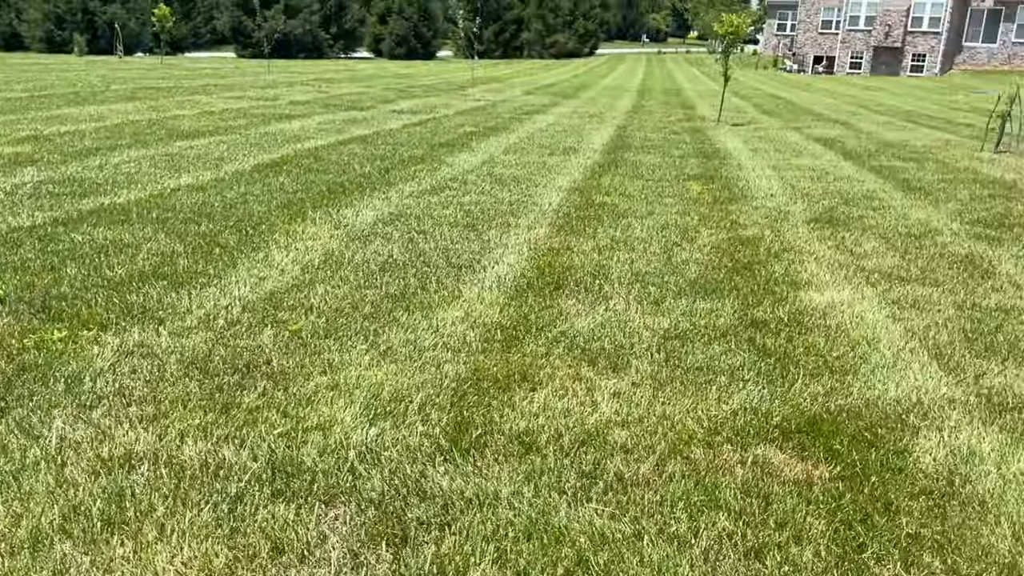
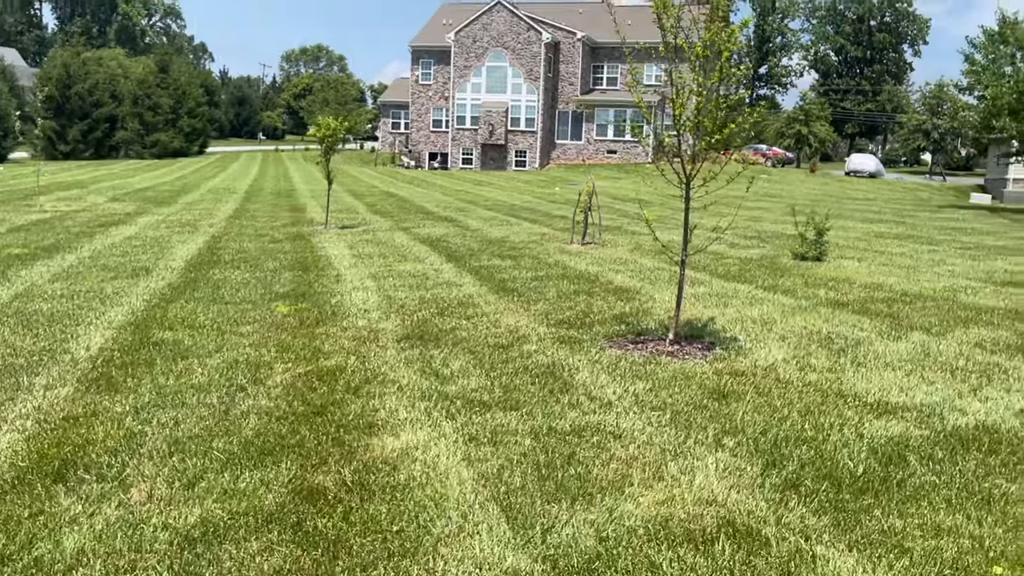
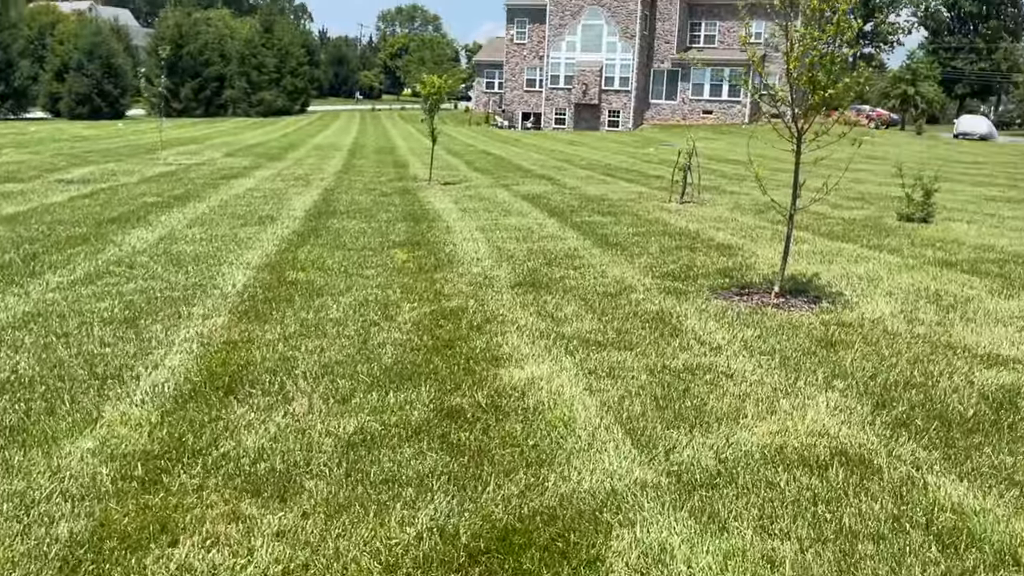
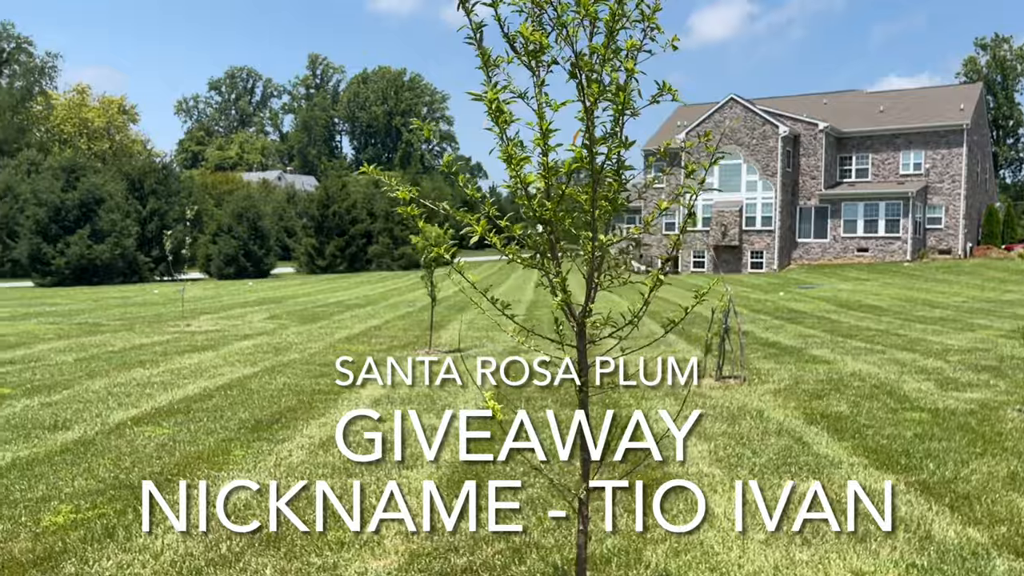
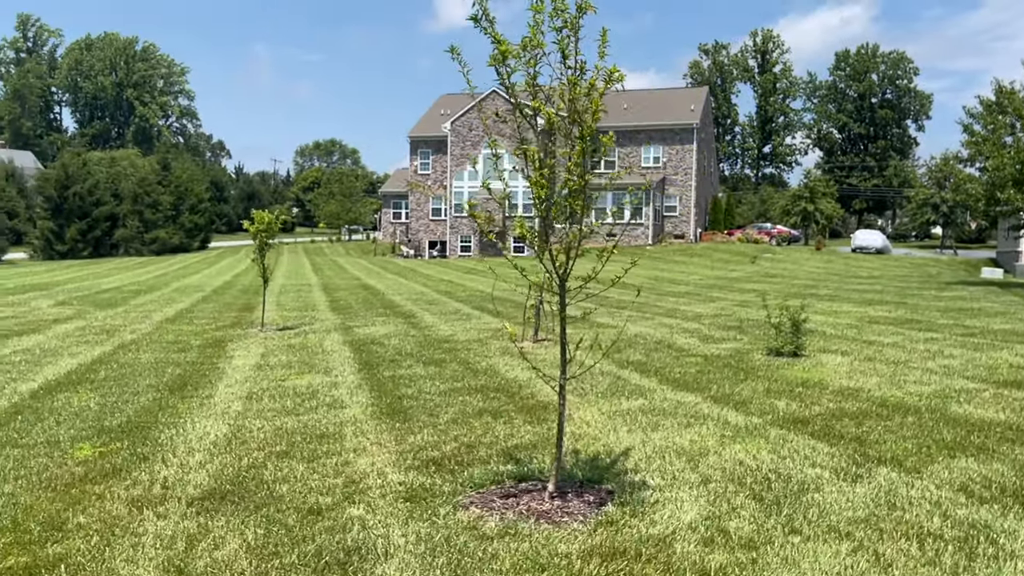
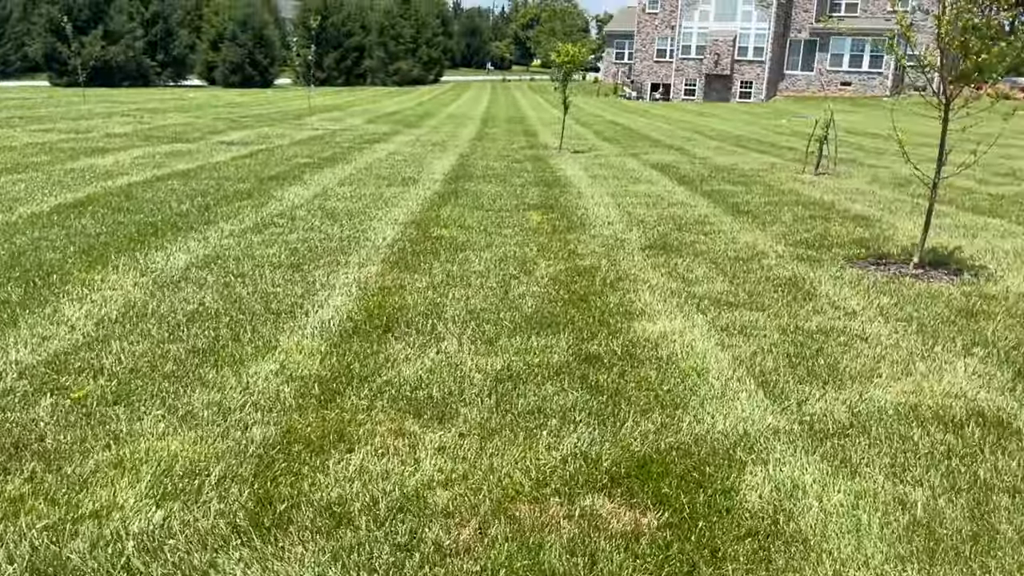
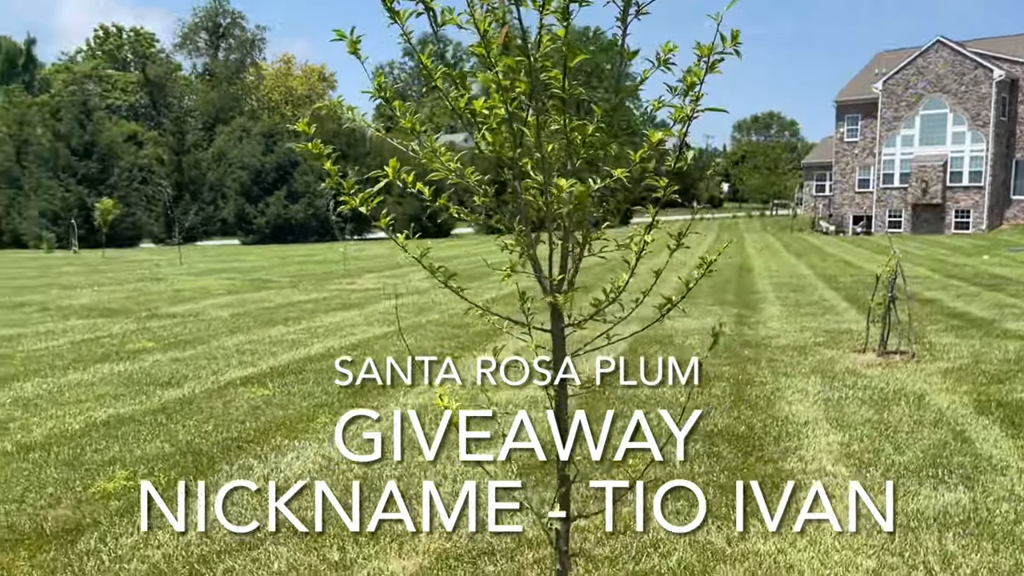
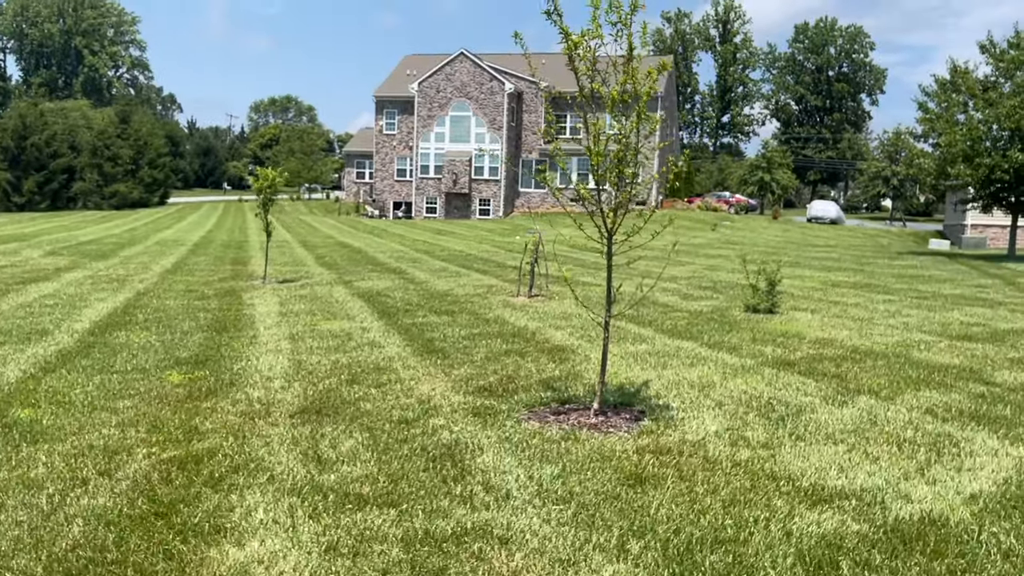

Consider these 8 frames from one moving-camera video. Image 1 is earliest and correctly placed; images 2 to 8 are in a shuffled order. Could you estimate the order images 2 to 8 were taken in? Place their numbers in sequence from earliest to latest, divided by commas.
6, 3, 2, 8, 5, 4, 7
